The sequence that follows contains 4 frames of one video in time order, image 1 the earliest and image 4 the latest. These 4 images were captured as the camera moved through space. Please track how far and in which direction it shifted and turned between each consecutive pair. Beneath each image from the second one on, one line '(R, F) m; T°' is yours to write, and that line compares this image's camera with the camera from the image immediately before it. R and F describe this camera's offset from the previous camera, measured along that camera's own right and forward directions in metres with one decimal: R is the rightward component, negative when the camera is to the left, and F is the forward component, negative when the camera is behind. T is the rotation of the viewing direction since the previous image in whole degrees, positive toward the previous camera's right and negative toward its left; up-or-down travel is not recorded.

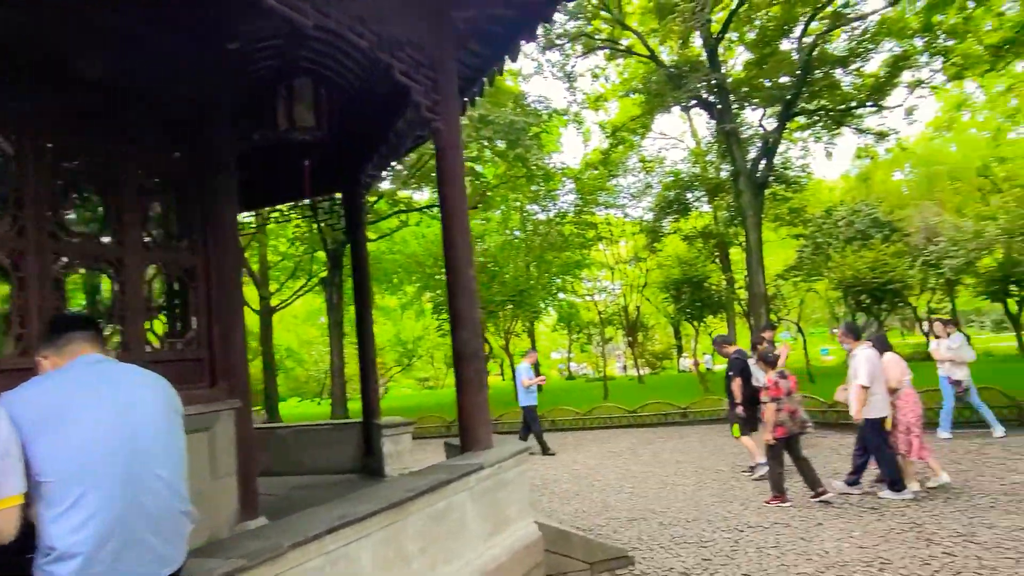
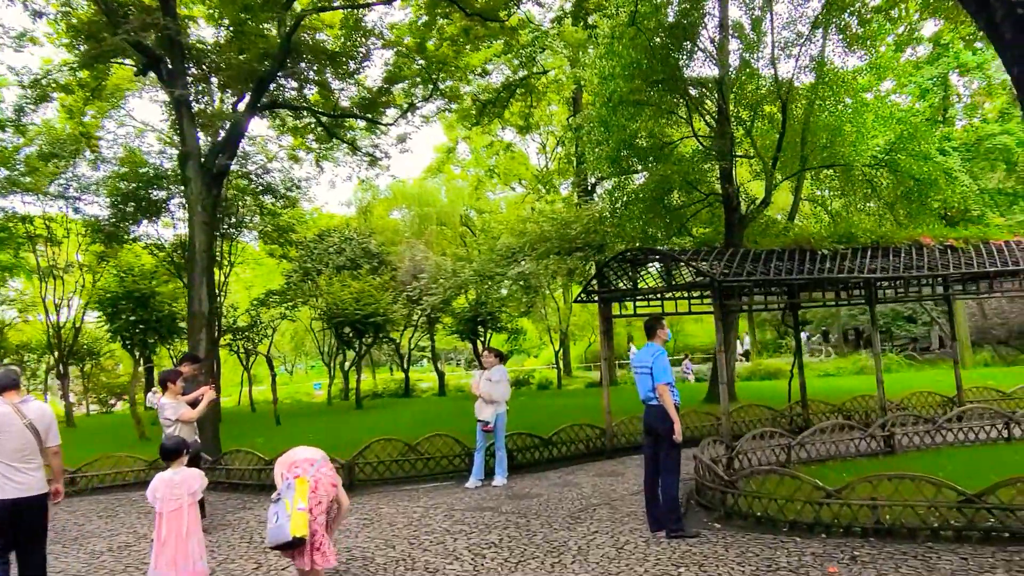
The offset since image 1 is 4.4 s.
(+1.7, +2.3) m; +36°
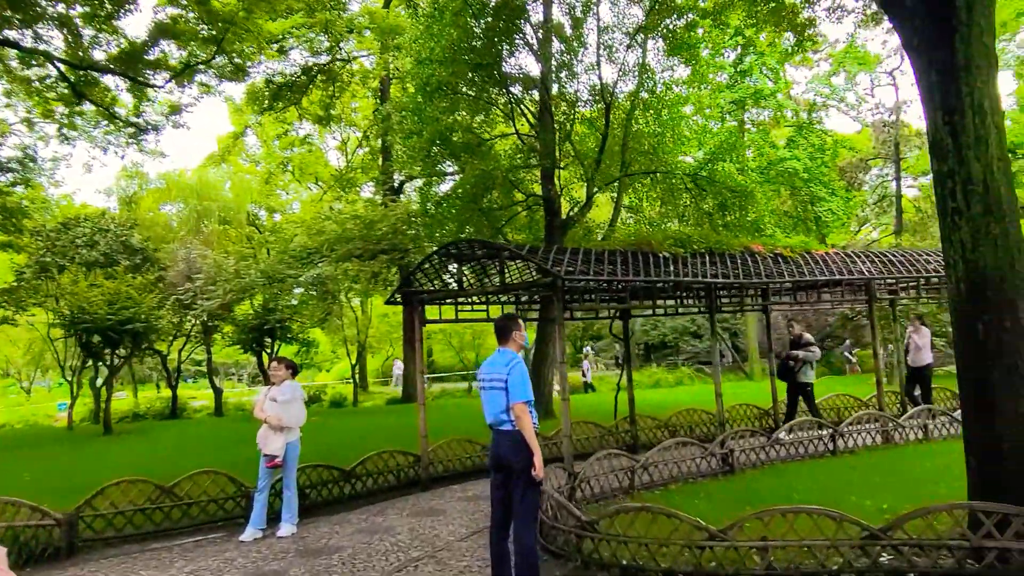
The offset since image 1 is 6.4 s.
(-0.1, +1.5) m; +16°
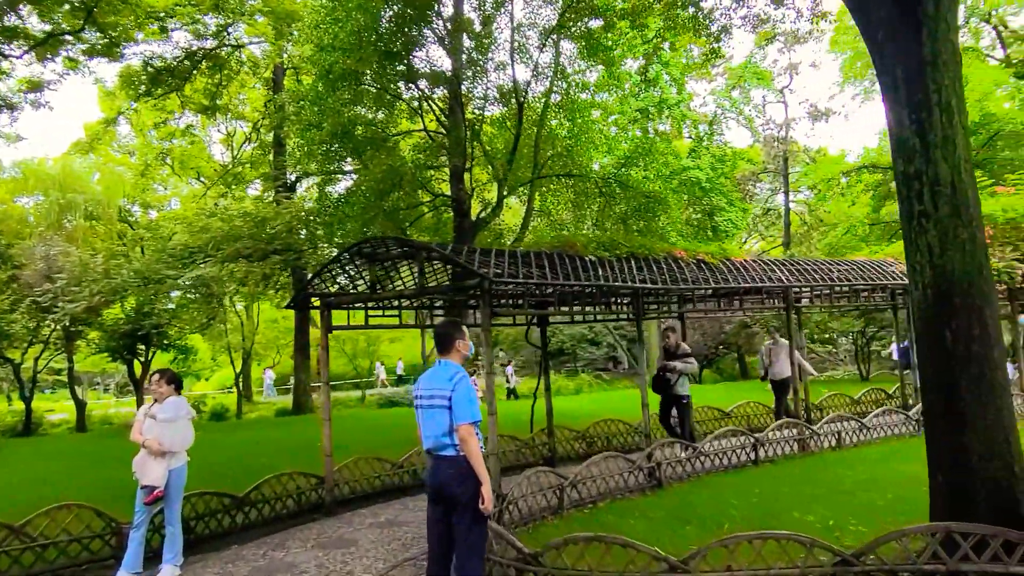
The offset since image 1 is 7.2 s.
(-0.3, +0.6) m; +9°
